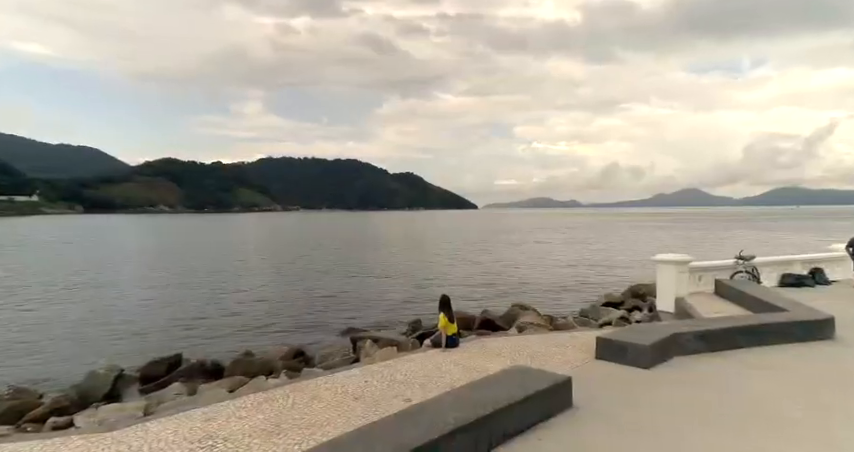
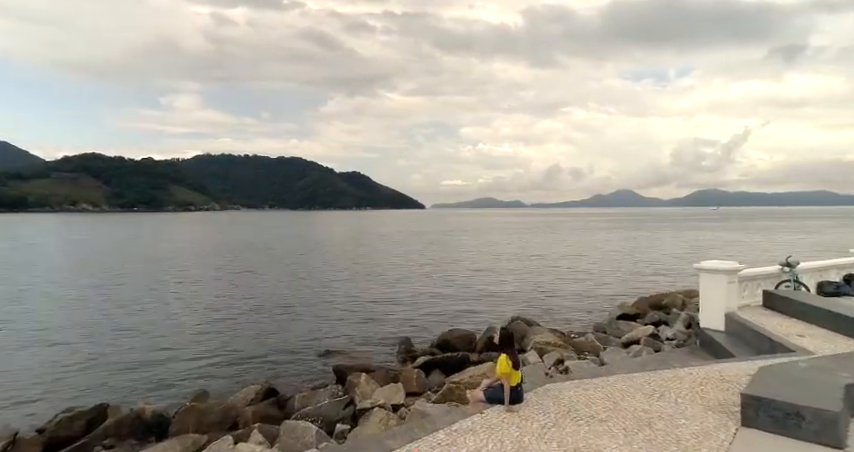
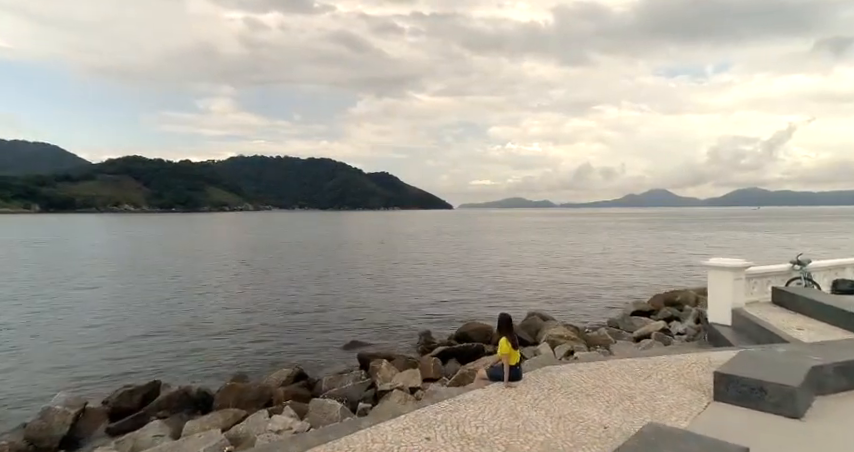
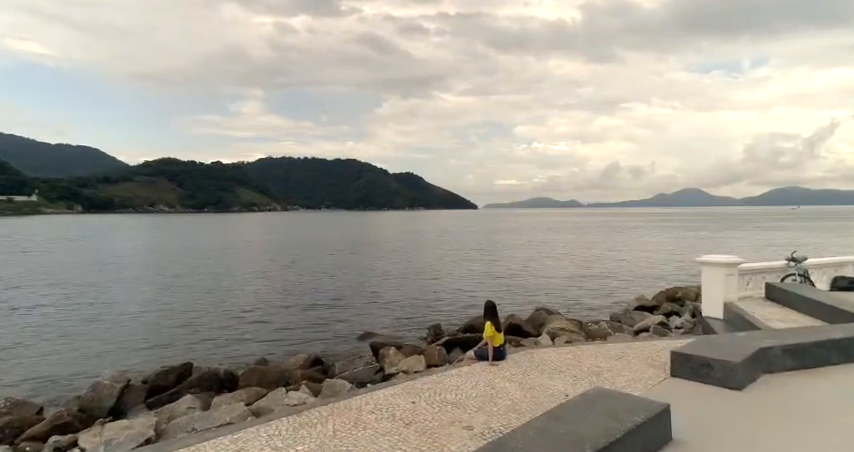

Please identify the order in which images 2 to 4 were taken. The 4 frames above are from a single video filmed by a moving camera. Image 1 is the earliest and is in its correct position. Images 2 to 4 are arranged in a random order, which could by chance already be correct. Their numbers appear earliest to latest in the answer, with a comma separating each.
4, 3, 2
